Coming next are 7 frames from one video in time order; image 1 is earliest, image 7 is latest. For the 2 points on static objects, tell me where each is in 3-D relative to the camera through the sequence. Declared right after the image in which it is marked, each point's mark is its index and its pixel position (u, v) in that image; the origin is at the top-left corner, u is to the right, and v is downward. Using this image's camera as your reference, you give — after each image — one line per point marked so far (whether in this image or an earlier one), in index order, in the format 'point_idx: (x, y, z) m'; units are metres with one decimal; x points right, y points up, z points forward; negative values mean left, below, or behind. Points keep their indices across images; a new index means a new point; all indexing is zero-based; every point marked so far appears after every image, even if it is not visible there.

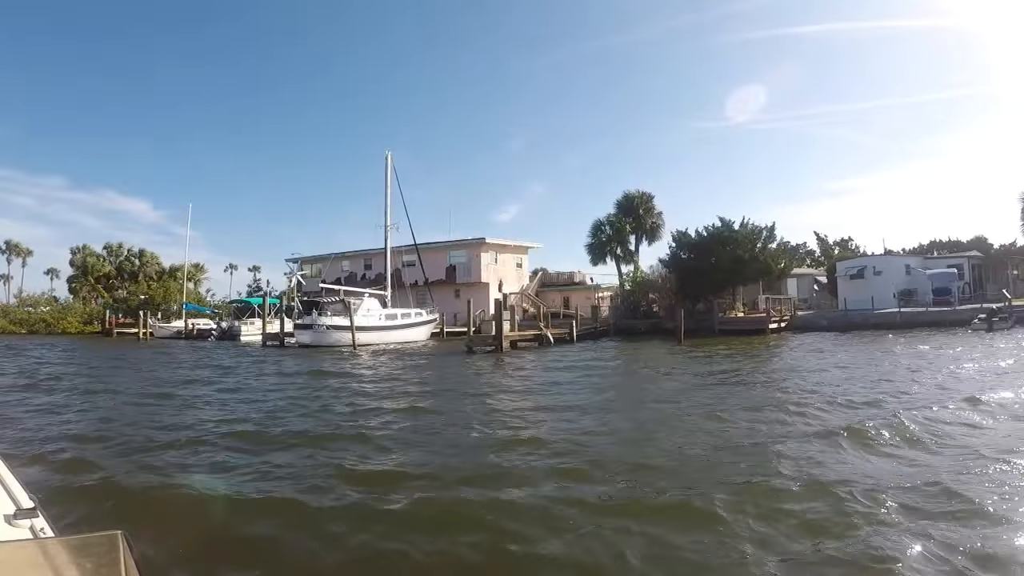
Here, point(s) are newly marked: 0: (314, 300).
0: (-5.9, -0.4, +18.8) m
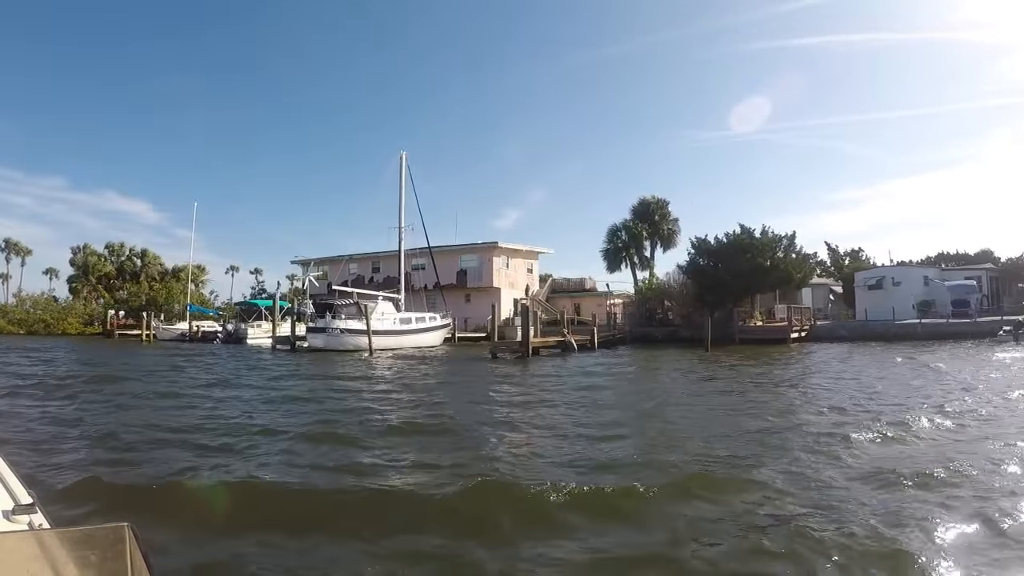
0: (-5.4, -0.5, +18.3) m
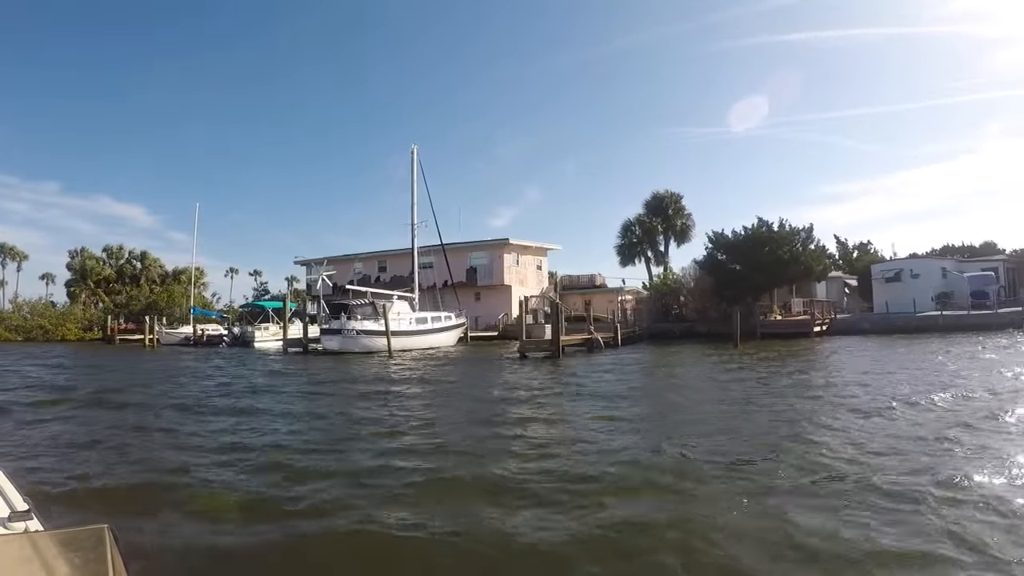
0: (-4.9, -0.5, +17.8) m
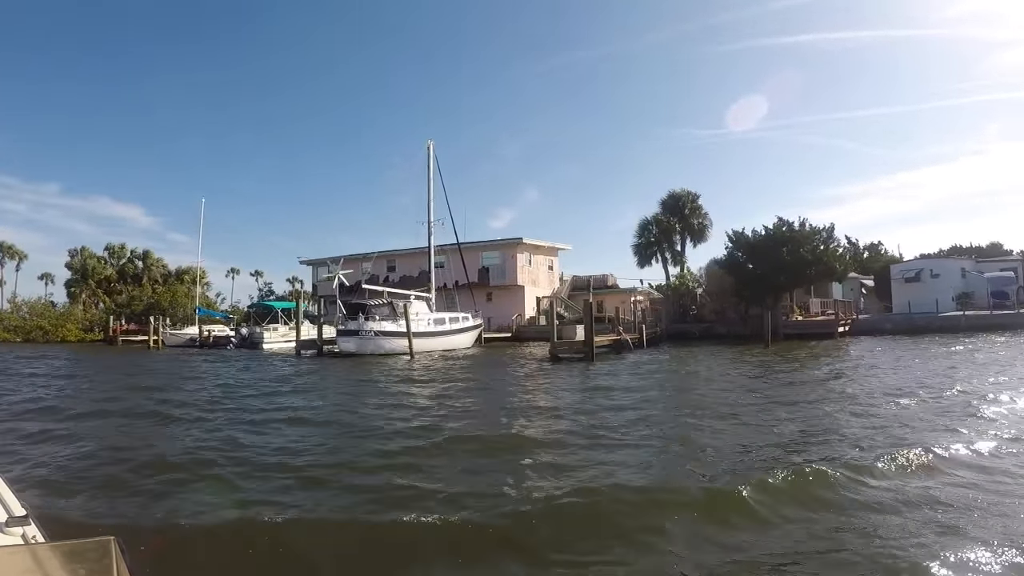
0: (-4.4, -0.5, +17.4) m
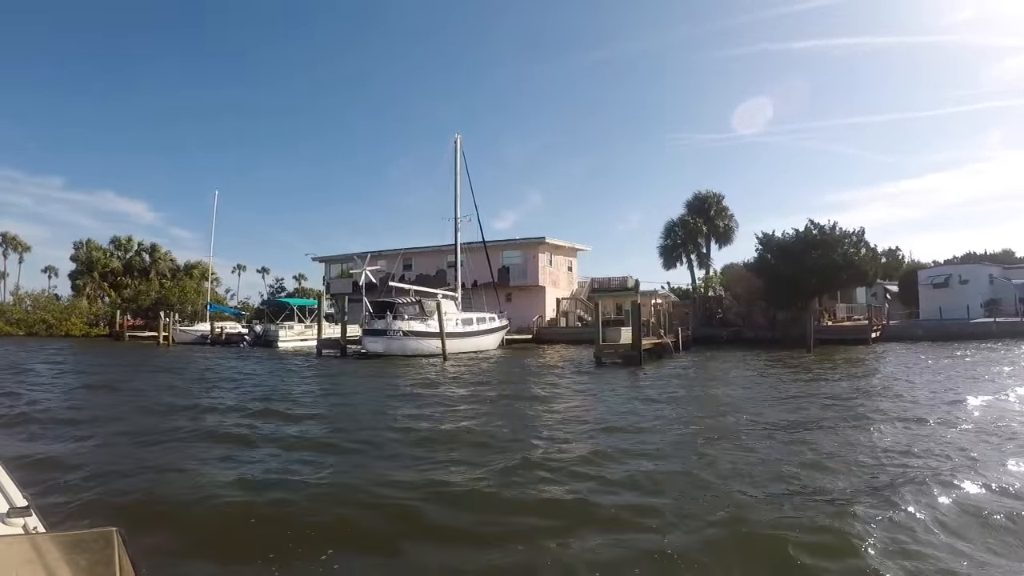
0: (-3.6, -0.4, +16.9) m
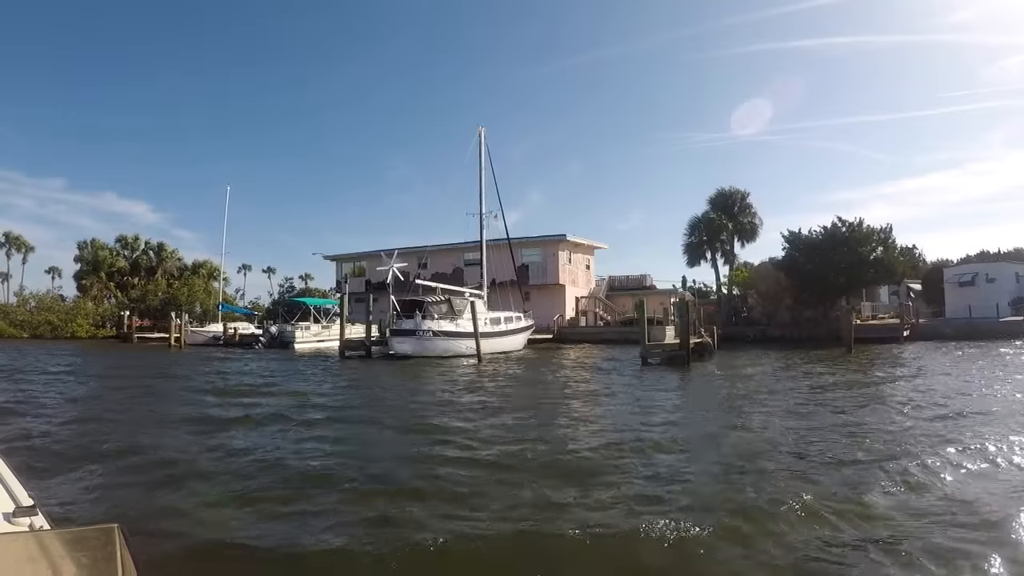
0: (-2.8, -0.4, +16.6) m
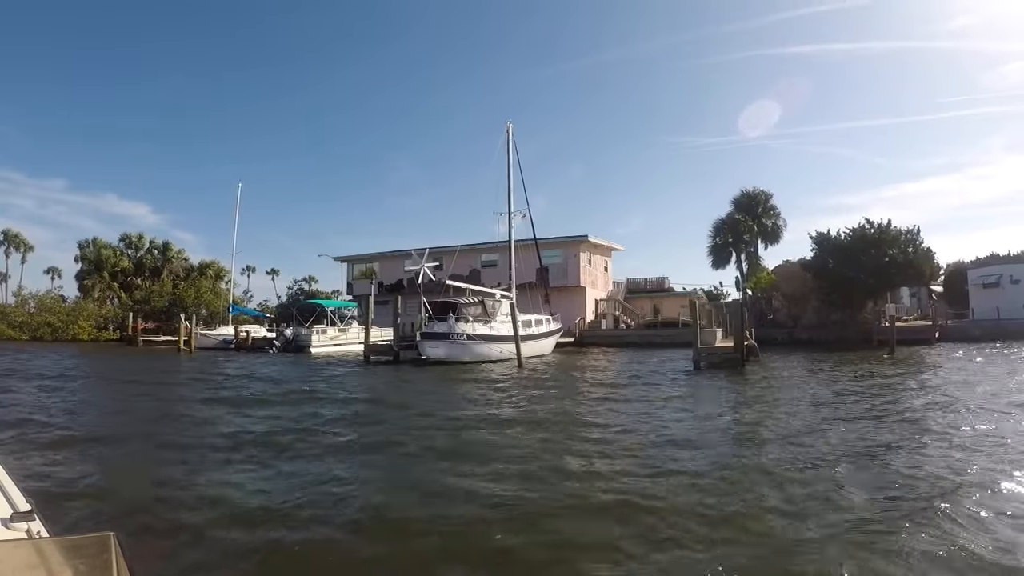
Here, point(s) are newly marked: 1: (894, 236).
0: (-2.0, -0.4, +16.2) m
1: (+12.3, +1.7, +19.6) m
